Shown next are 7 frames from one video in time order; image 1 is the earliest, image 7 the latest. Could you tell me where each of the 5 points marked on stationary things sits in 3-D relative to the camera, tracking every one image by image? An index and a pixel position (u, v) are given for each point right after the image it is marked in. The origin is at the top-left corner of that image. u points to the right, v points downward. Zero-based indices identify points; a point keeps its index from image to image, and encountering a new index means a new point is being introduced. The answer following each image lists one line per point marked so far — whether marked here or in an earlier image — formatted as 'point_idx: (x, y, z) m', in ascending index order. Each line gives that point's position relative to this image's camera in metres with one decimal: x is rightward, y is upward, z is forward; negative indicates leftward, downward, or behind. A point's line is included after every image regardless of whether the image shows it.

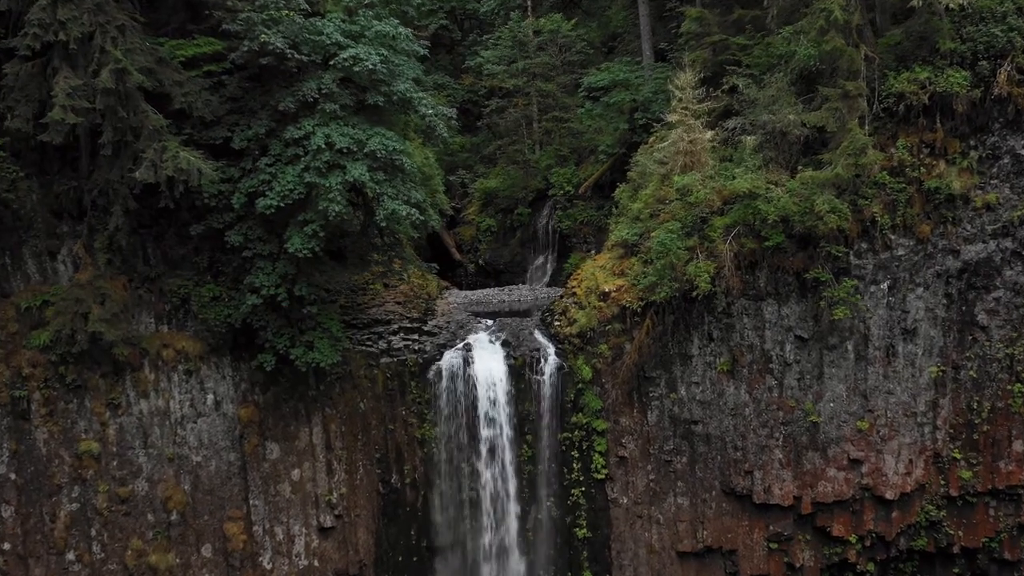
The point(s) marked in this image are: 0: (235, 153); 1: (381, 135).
0: (-5.1, +2.5, +11.8) m
1: (-2.4, +2.8, +11.5) m
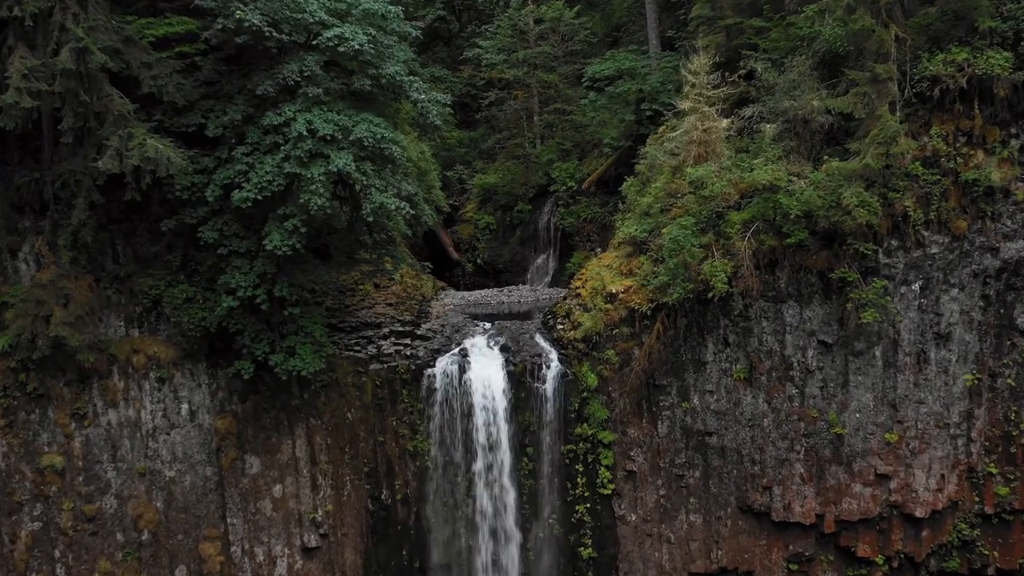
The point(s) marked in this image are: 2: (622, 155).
0: (-5.1, +2.5, +10.9) m
1: (-2.4, +2.8, +10.6) m
2: (+3.0, +3.7, +17.7) m
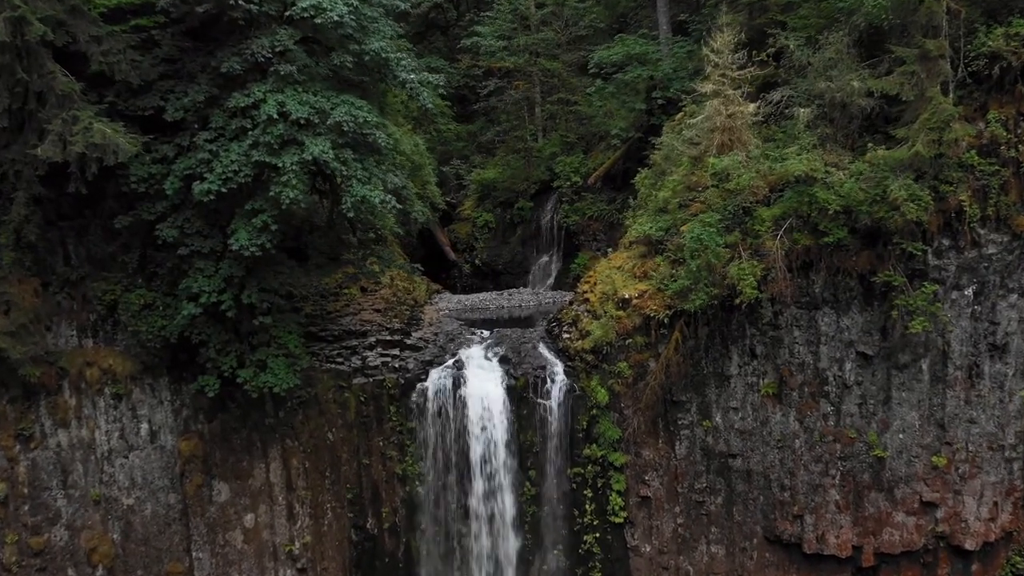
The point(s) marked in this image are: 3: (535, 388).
0: (-5.1, +2.4, +9.6) m
1: (-2.4, +2.7, +9.3) m
2: (+3.0, +3.6, +16.5) m
3: (+0.4, -1.7, +10.8) m
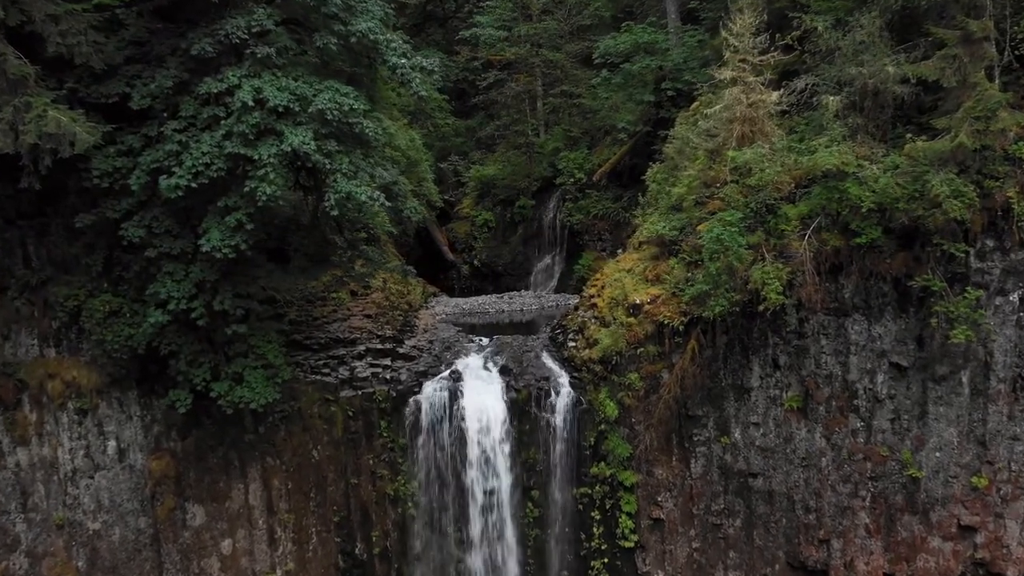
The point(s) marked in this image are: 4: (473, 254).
0: (-5.1, +2.3, +8.7) m
1: (-2.4, +2.6, +8.4) m
2: (+3.1, +3.5, +15.6) m
3: (+0.4, -1.8, +10.0) m
4: (-1.2, +1.0, +19.2) m
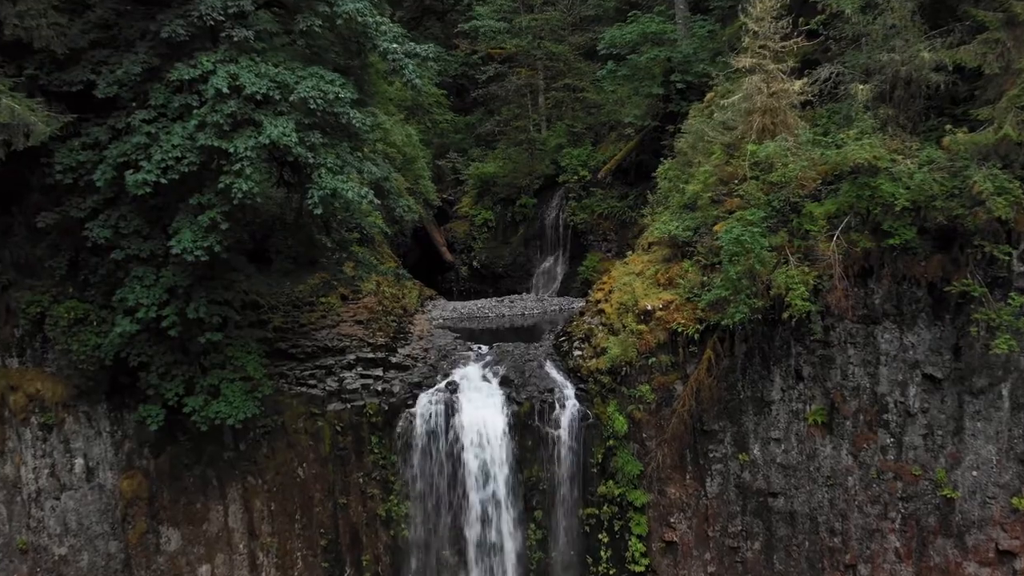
0: (-5.1, +2.3, +8.0) m
1: (-2.3, +2.5, +7.7) m
2: (+3.1, +3.5, +14.9) m
3: (+0.4, -1.8, +9.2) m
4: (-1.2, +1.0, +18.5) m
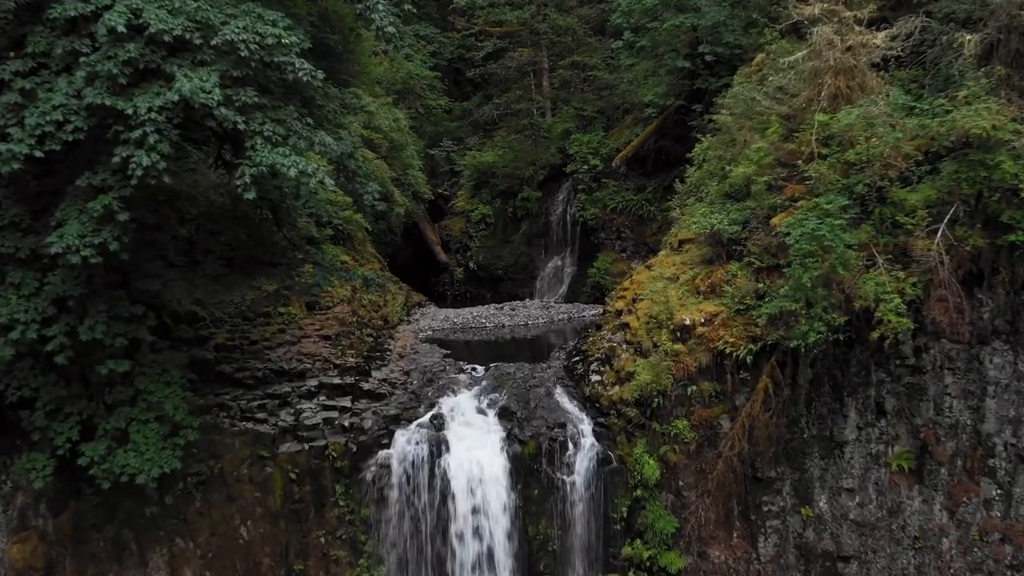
0: (-5.1, +2.2, +6.1) m
1: (-2.3, +2.4, +5.8) m
2: (+3.1, +3.4, +12.9) m
3: (+0.4, -1.9, +7.3) m
4: (-1.1, +0.9, +16.6) m
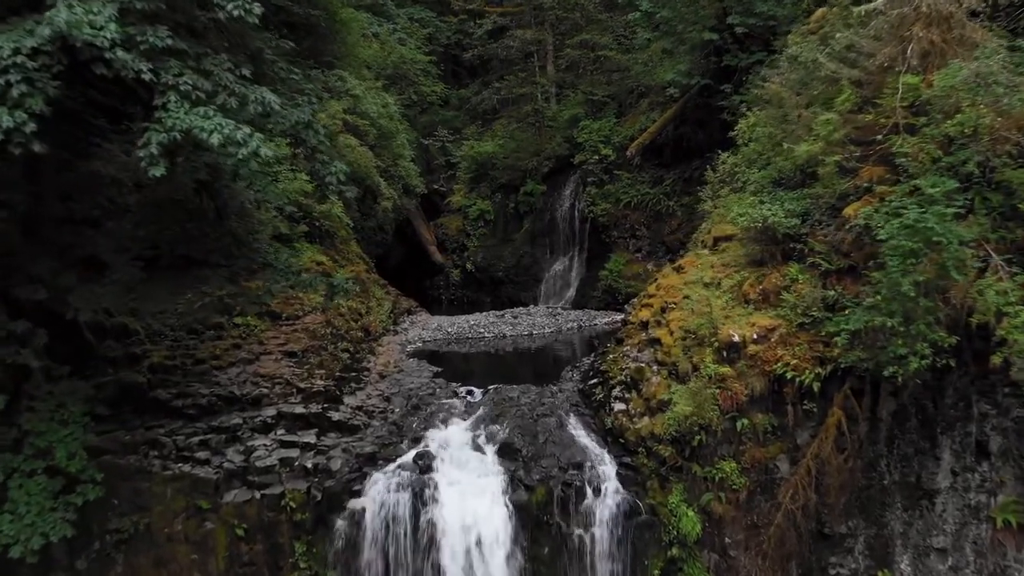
0: (-5.0, +2.1, +4.6) m
1: (-2.3, +2.4, +4.3) m
2: (+3.2, +3.3, +11.5) m
3: (+0.5, -2.0, +5.9) m
4: (-1.1, +0.8, +15.1) m
